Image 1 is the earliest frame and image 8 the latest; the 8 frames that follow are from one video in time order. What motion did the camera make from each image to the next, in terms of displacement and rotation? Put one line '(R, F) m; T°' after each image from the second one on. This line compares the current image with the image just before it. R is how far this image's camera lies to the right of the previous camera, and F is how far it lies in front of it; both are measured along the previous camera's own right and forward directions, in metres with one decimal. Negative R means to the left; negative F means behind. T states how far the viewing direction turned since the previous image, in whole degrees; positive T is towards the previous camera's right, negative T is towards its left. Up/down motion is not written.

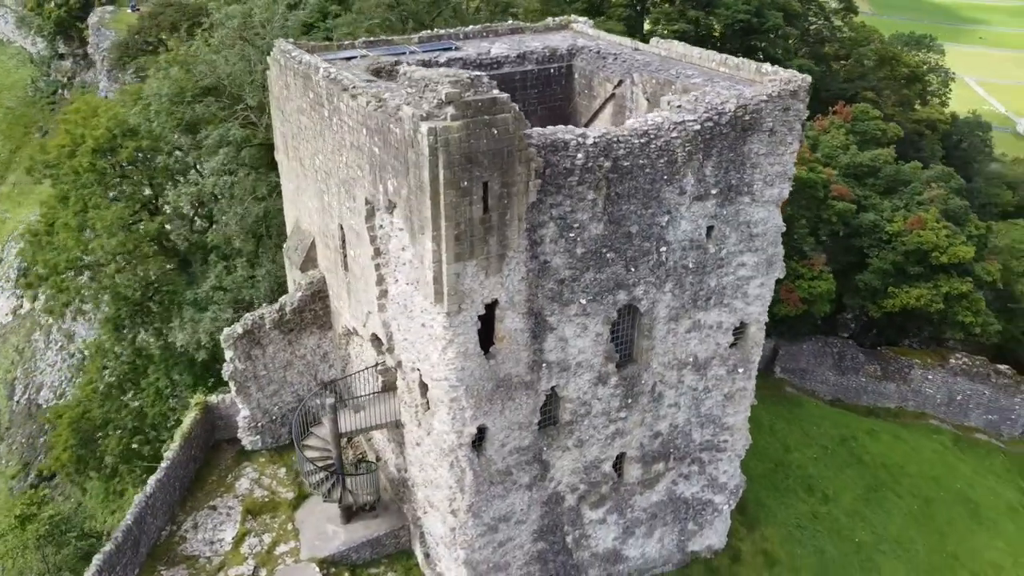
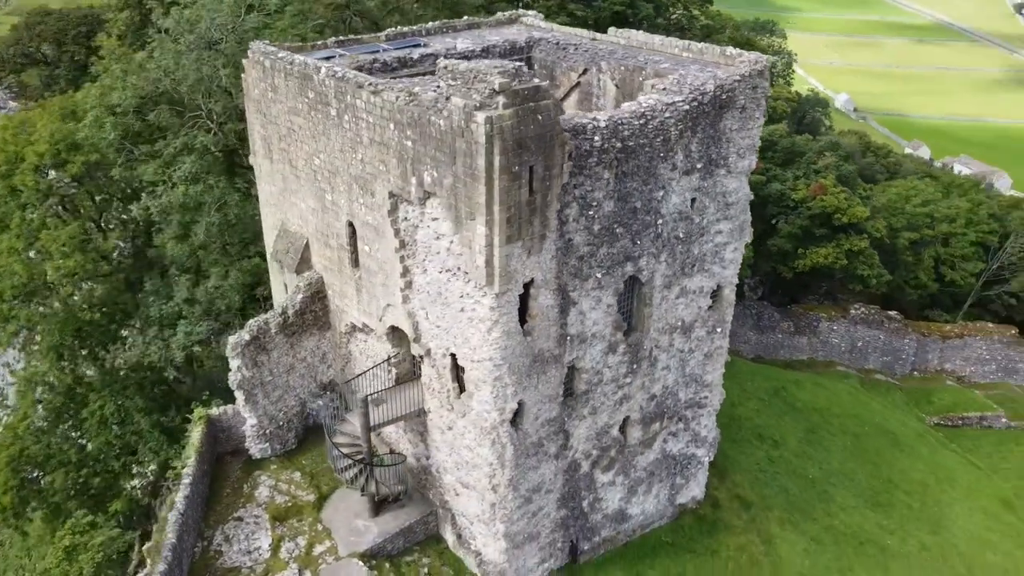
(-2.5, -0.4) m; +10°
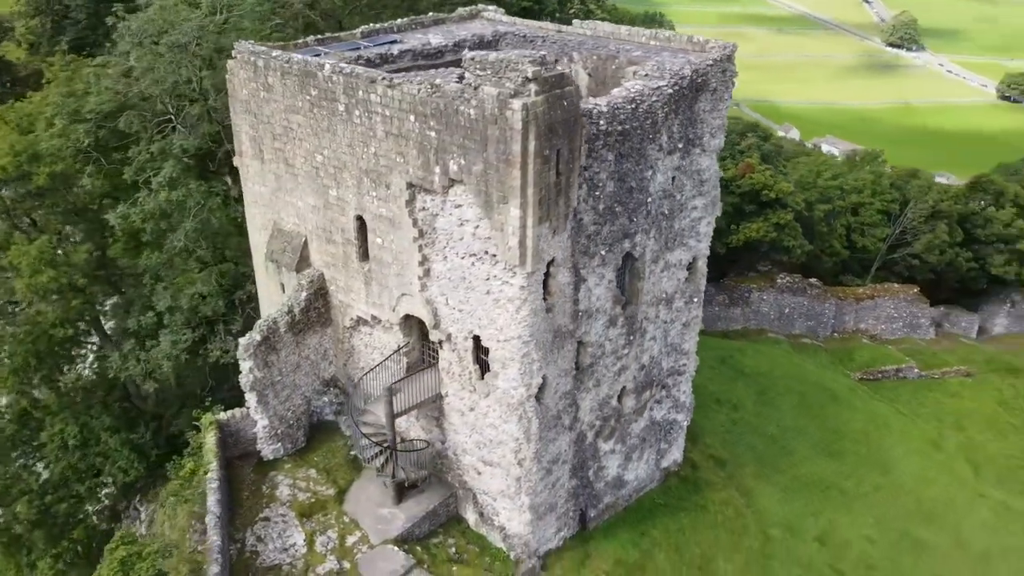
(-2.0, -0.4) m; +8°
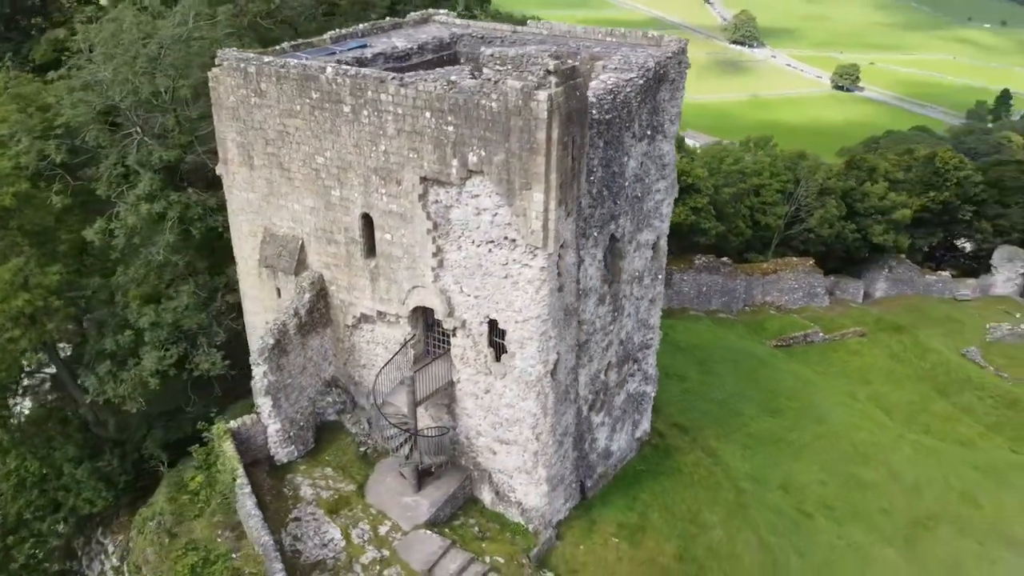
(-2.3, -0.6) m; +9°
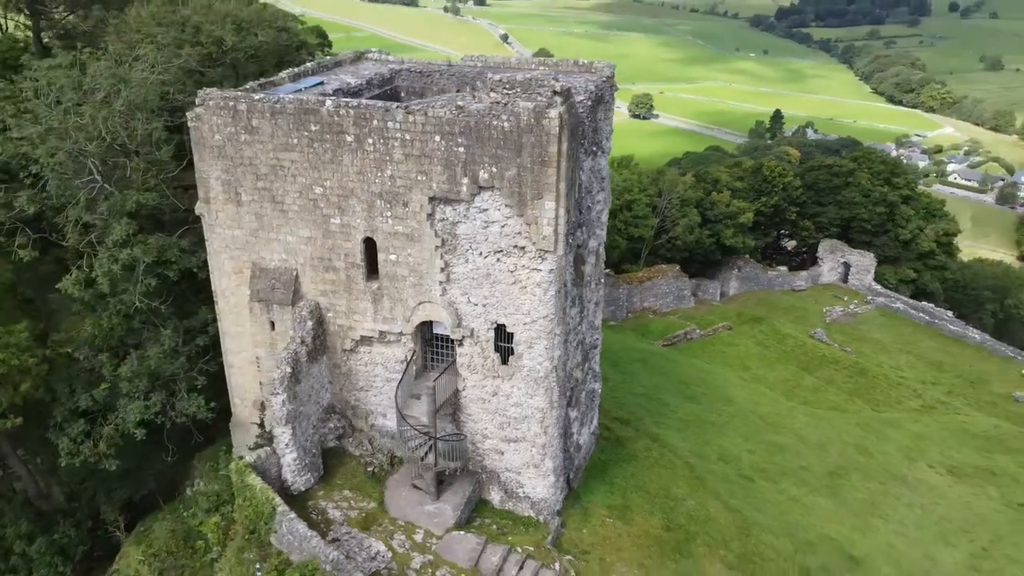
(-3.2, -0.8) m; +13°
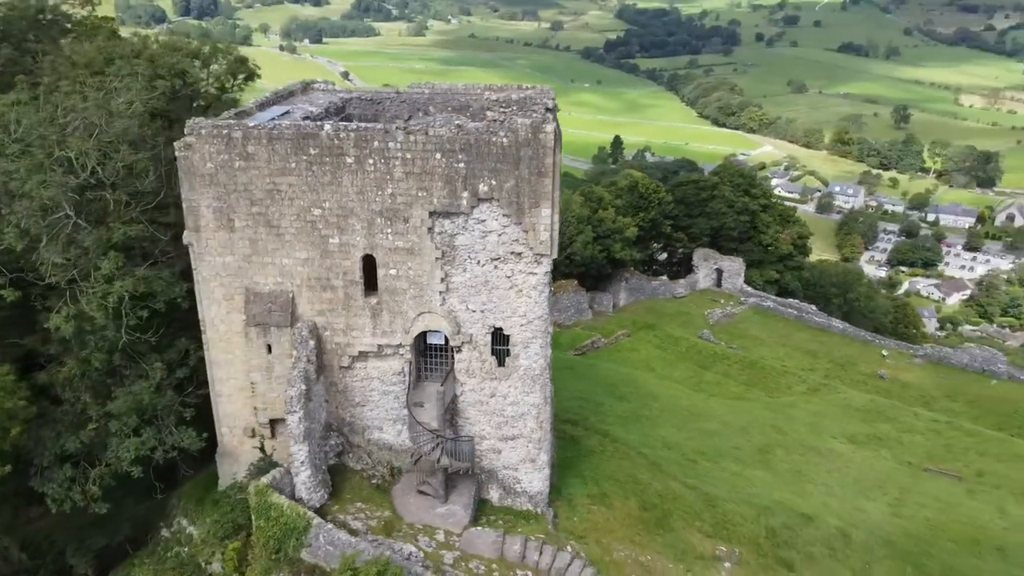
(-2.7, -0.8) m; +10°
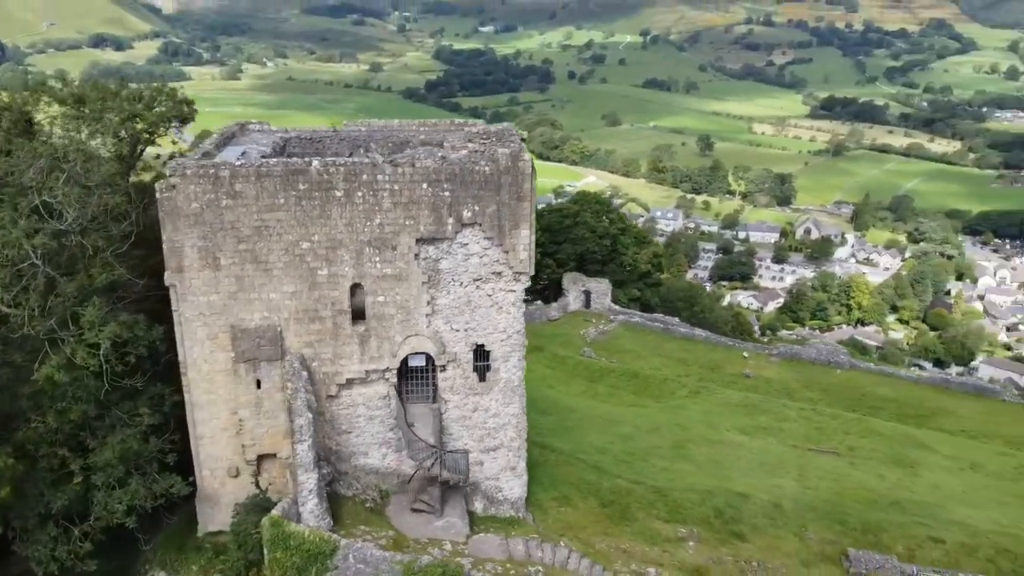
(-2.9, -0.8) m; +12°
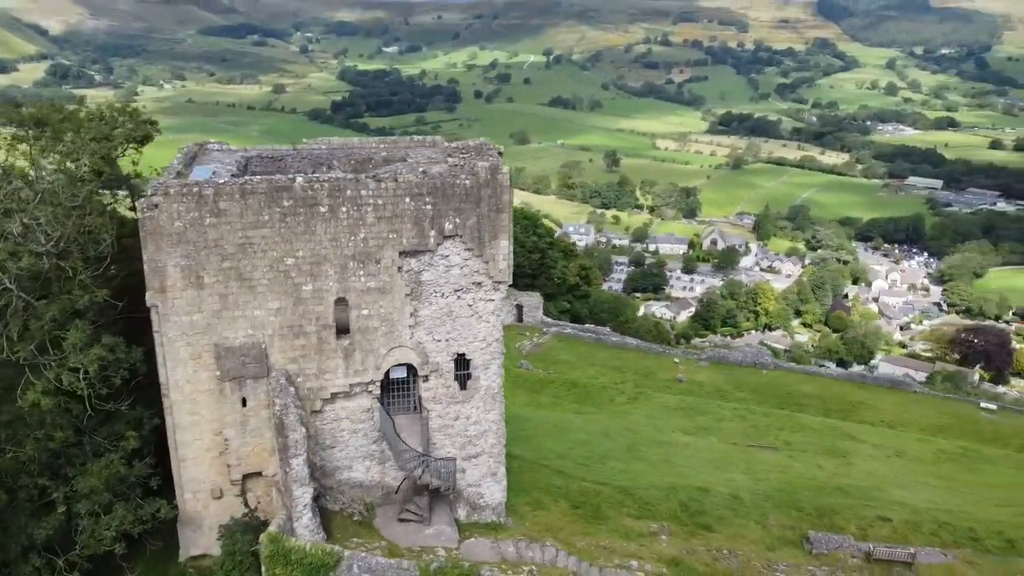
(-1.4, -0.4) m; +6°
